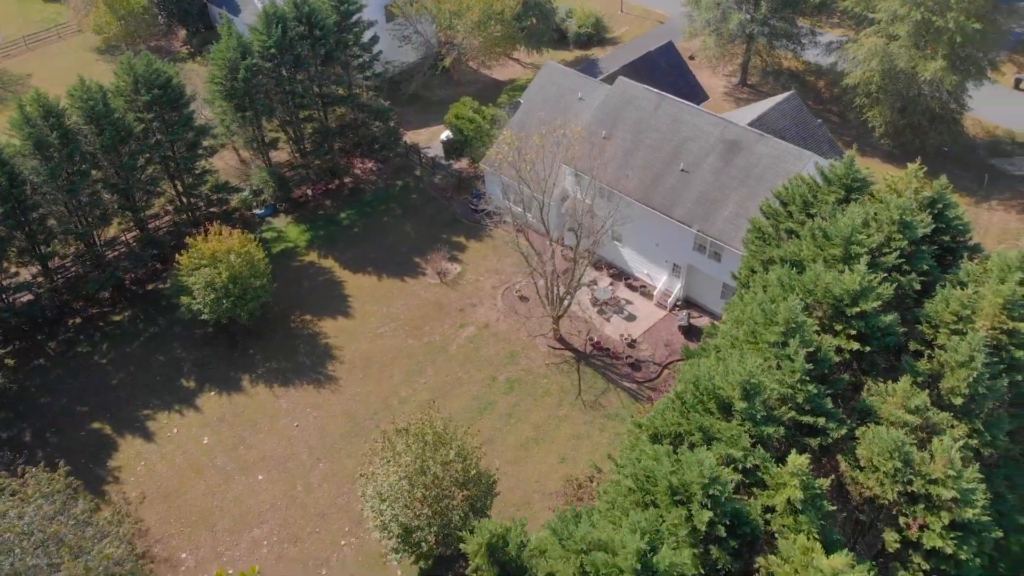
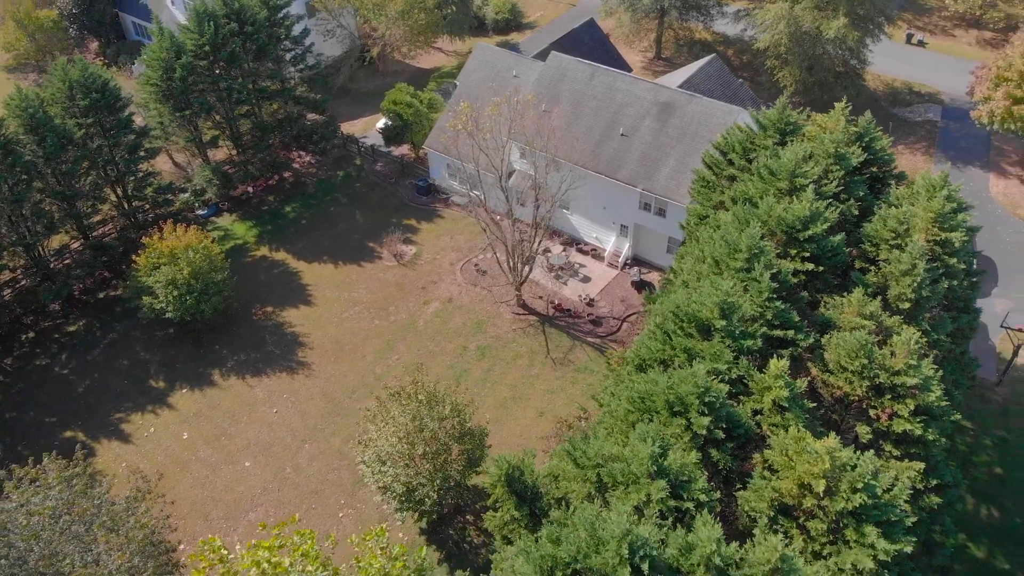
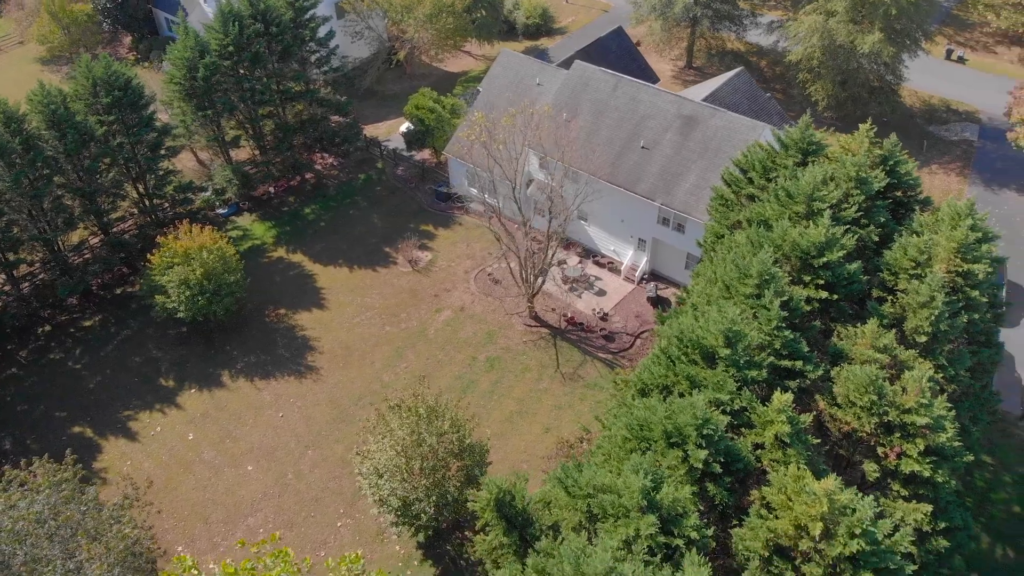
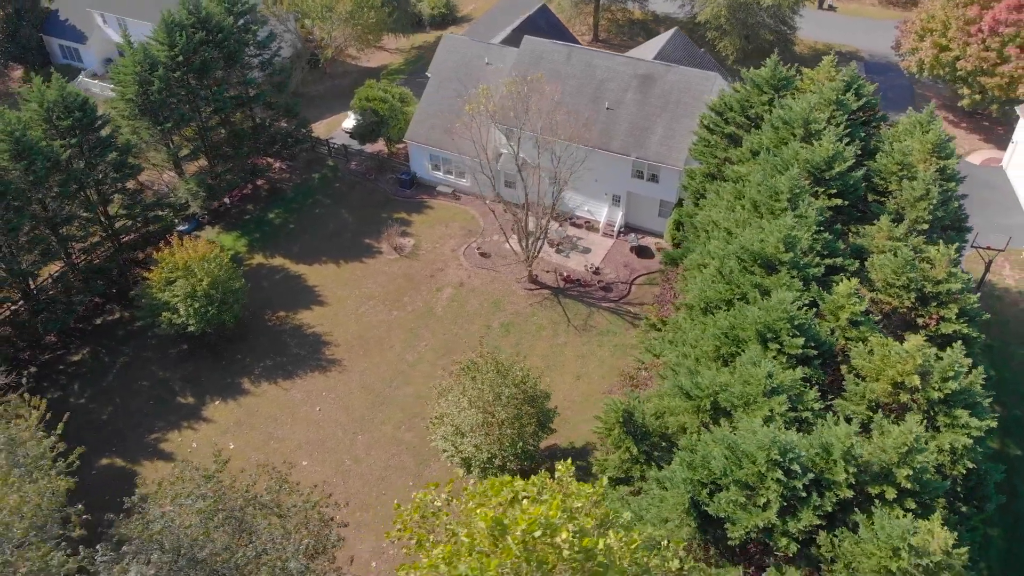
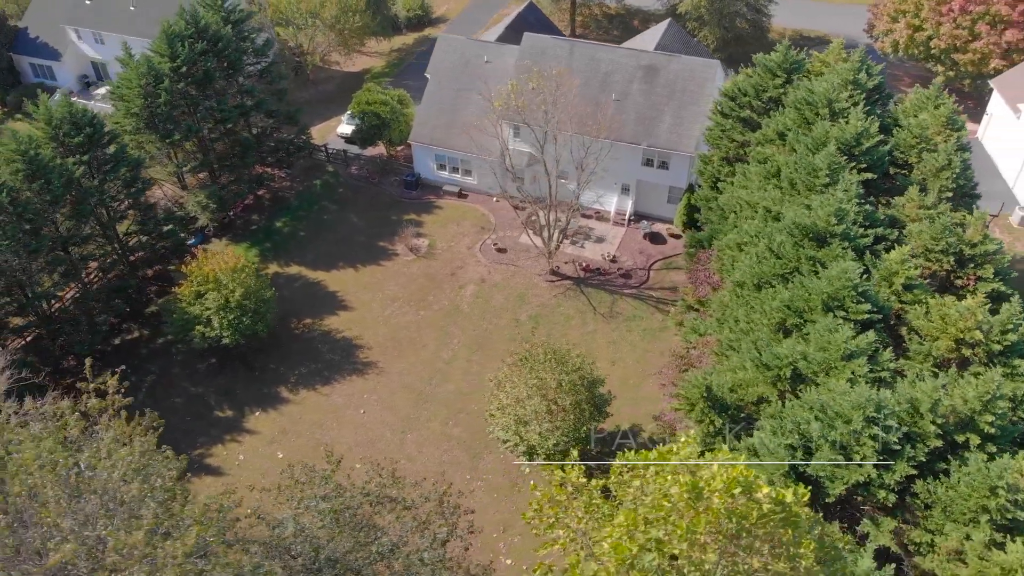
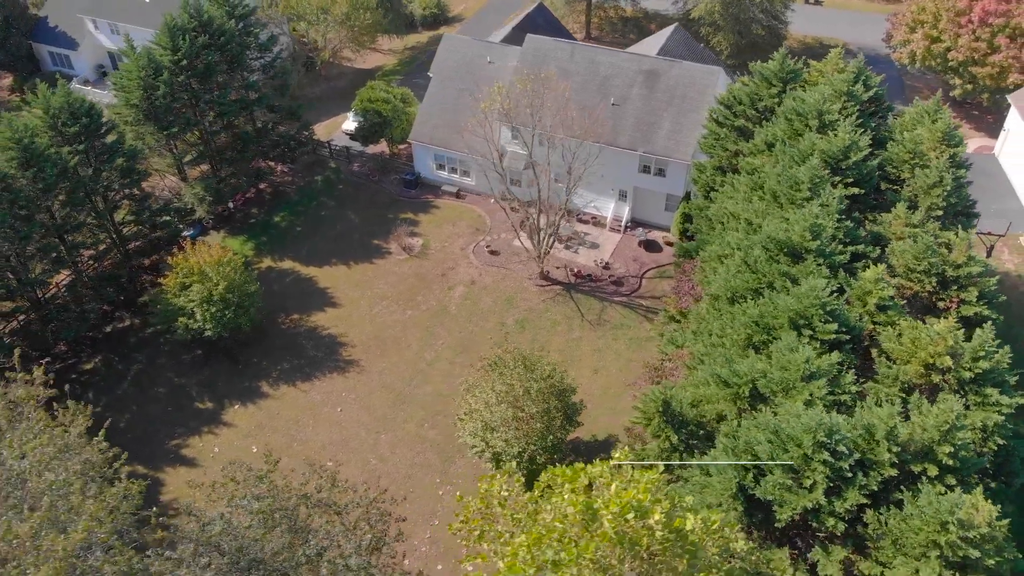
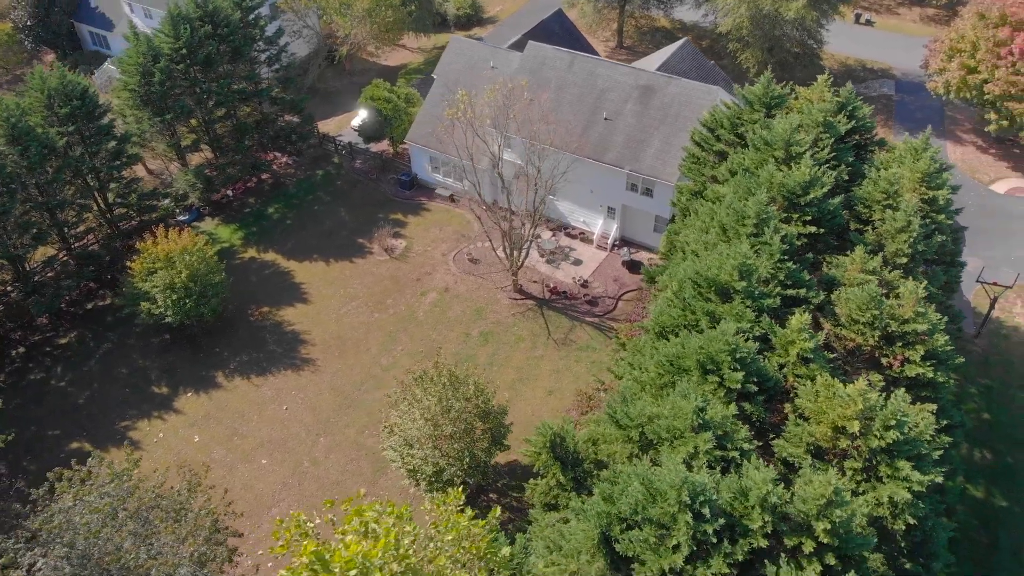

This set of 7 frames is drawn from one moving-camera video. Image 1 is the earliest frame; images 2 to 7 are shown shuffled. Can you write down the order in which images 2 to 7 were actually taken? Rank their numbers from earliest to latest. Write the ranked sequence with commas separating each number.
3, 2, 7, 4, 6, 5
